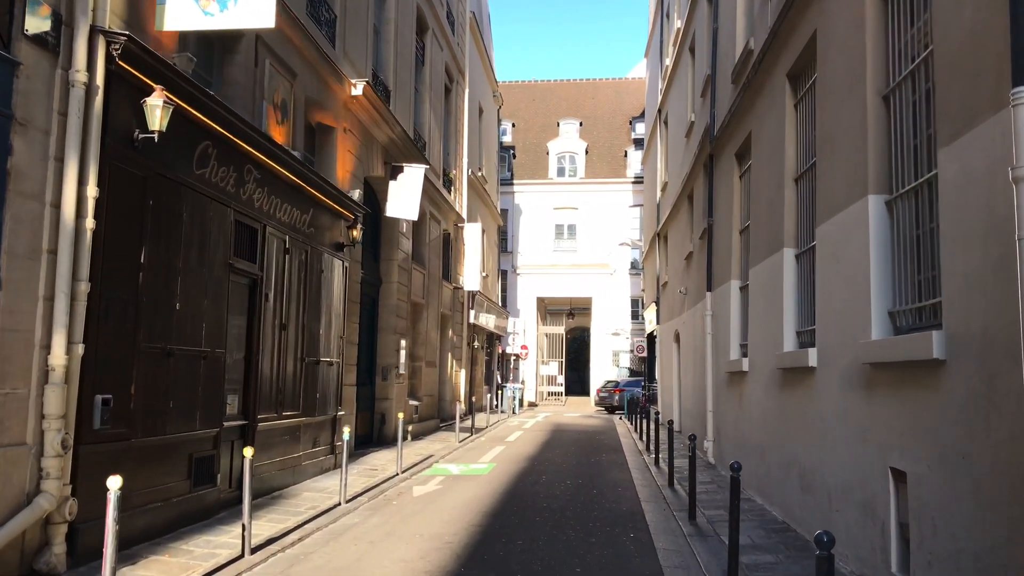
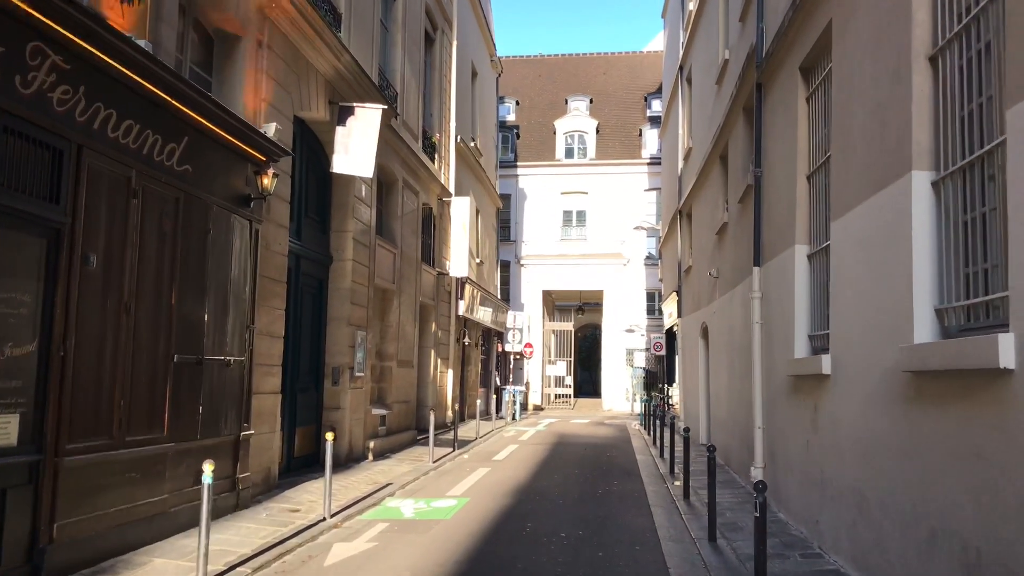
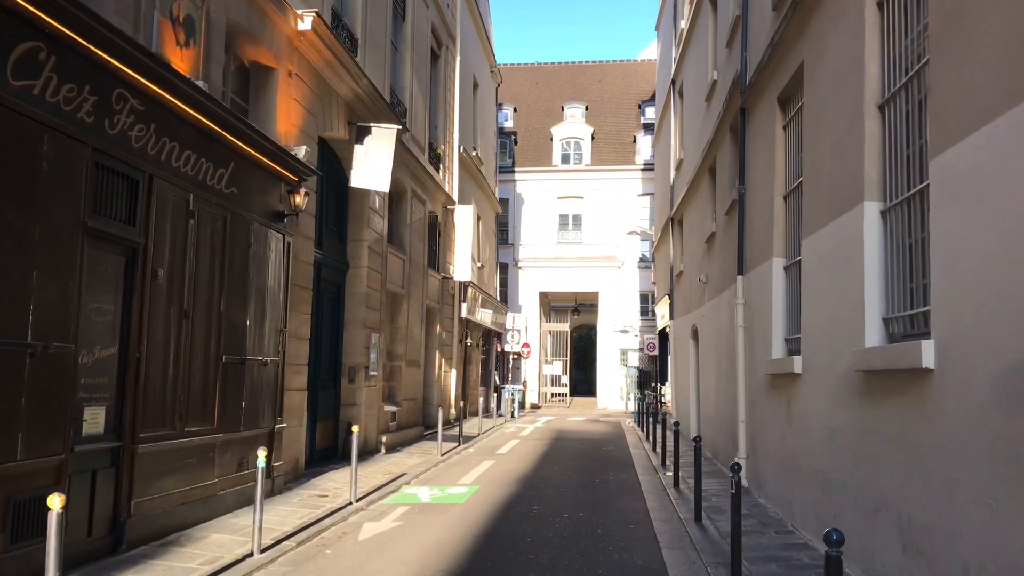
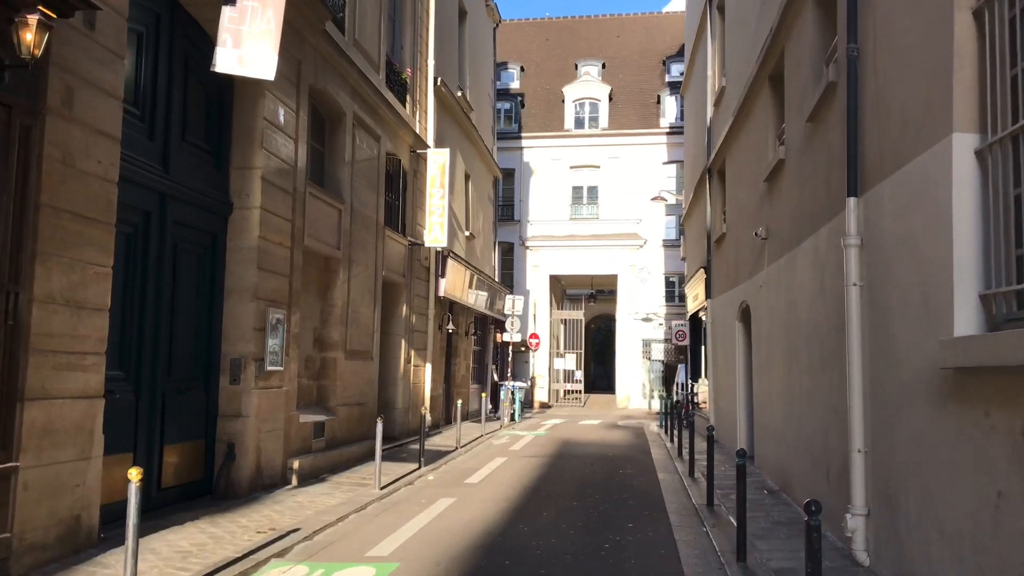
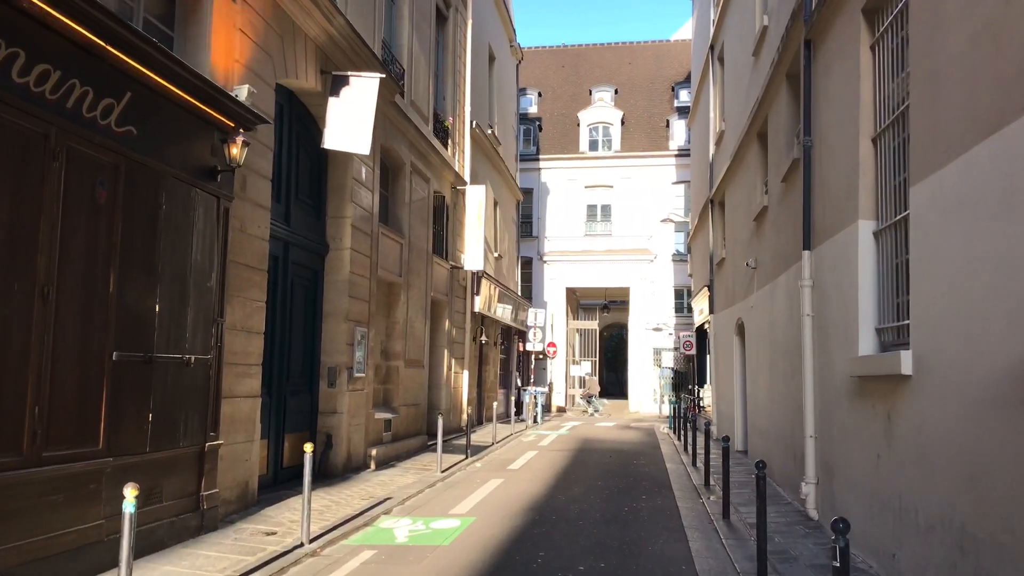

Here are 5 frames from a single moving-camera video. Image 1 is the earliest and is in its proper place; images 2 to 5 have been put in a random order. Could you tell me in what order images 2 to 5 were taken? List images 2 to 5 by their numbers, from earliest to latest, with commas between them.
3, 2, 5, 4
